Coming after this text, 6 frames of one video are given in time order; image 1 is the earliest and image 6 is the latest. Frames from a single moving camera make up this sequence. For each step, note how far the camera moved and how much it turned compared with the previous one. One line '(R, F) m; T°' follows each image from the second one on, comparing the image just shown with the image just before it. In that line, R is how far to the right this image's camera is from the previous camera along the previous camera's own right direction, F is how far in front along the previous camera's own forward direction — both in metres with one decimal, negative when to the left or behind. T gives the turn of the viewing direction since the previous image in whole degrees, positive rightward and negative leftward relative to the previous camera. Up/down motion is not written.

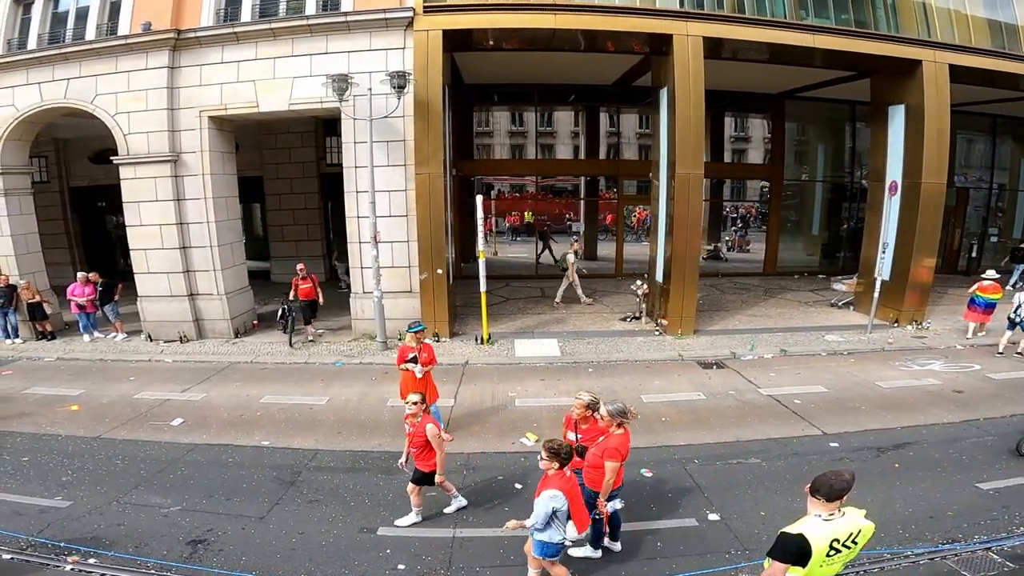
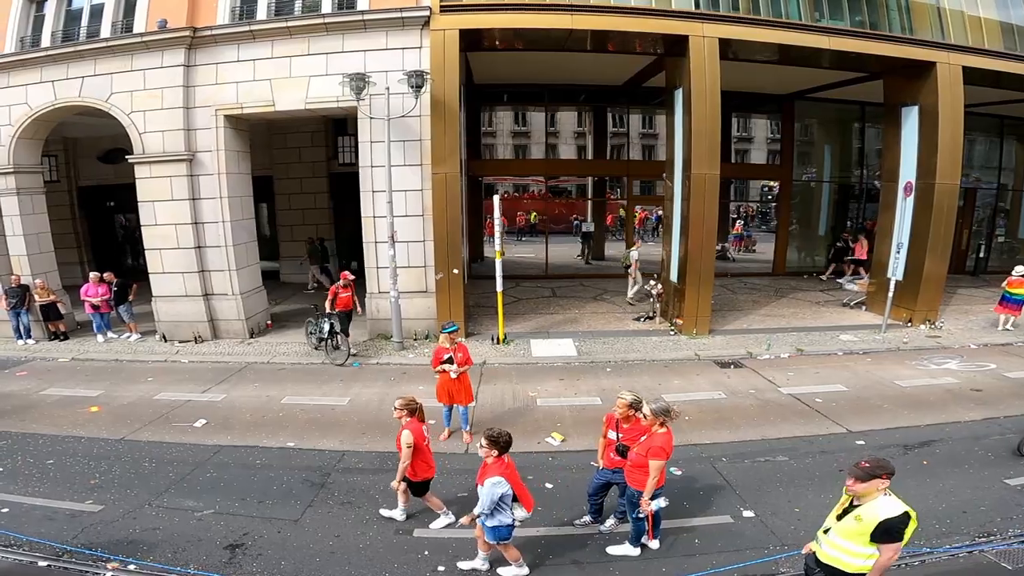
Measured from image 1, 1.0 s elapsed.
(-0.5, 0.0) m; +1°
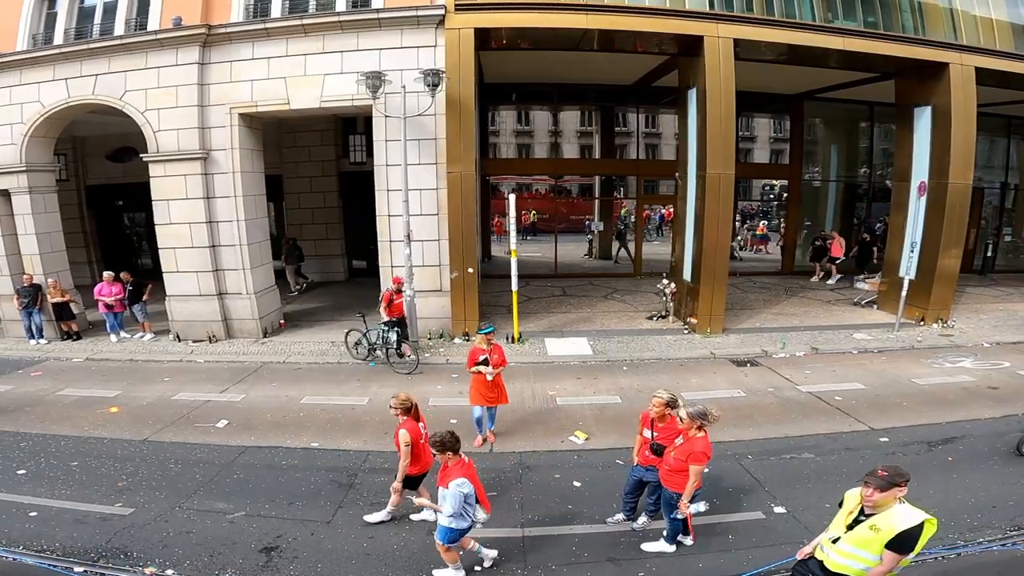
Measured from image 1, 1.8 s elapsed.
(-0.4, 0.0) m; +1°
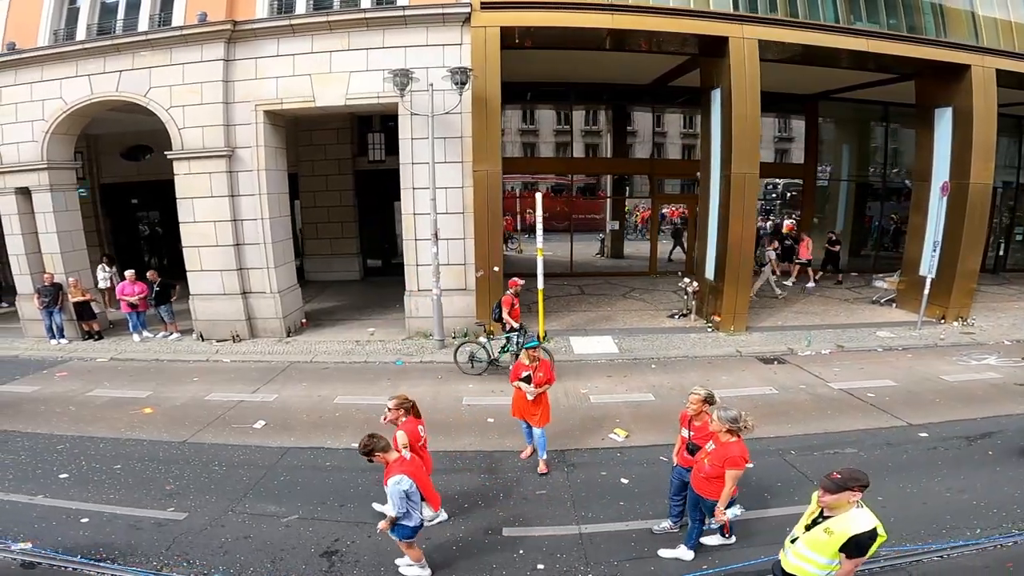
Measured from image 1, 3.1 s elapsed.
(-0.8, 0.0) m; +1°
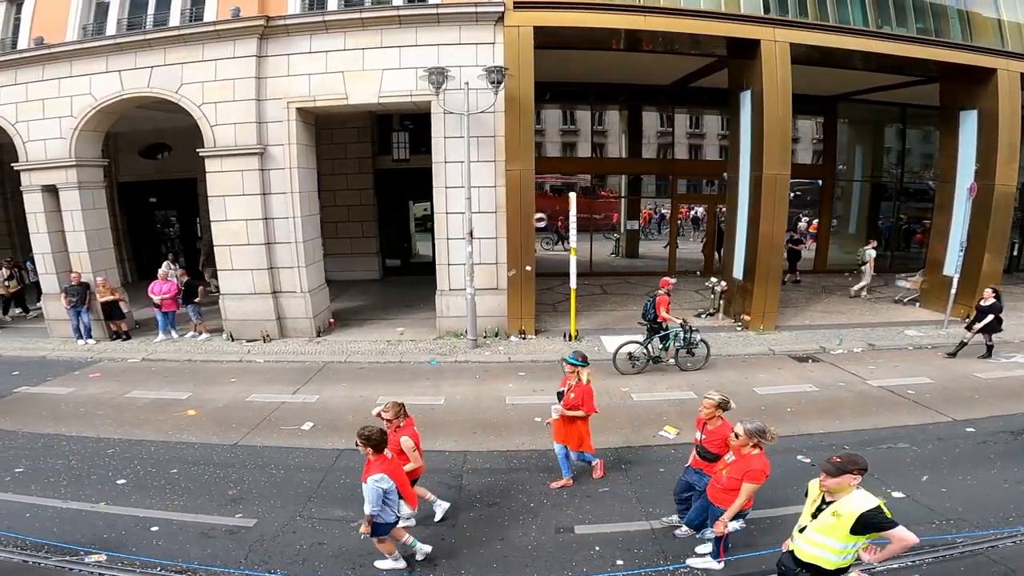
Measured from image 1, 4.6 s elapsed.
(-1.0, 0.0) m; +1°
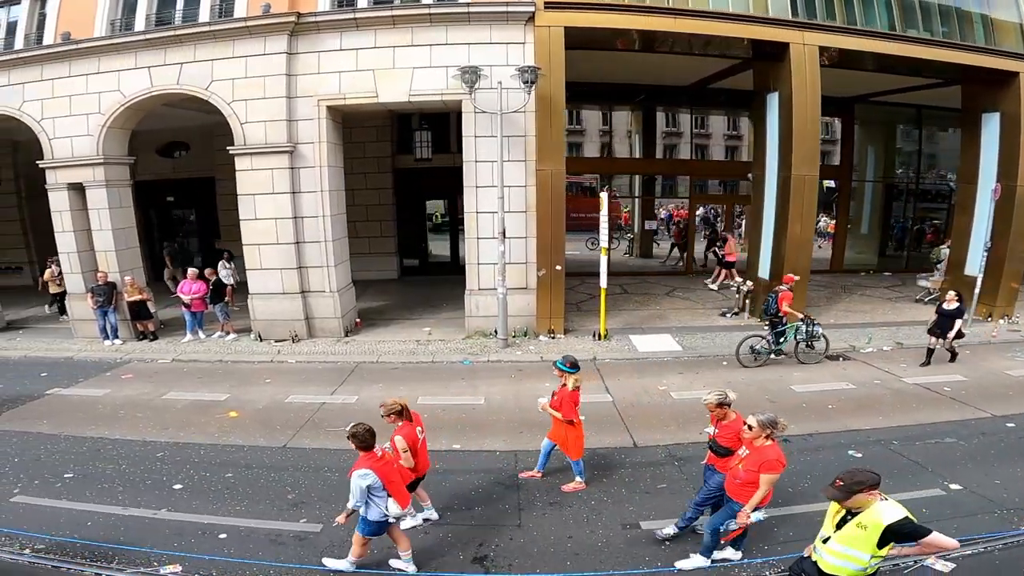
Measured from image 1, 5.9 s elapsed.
(-0.9, 0.0) m; +1°
